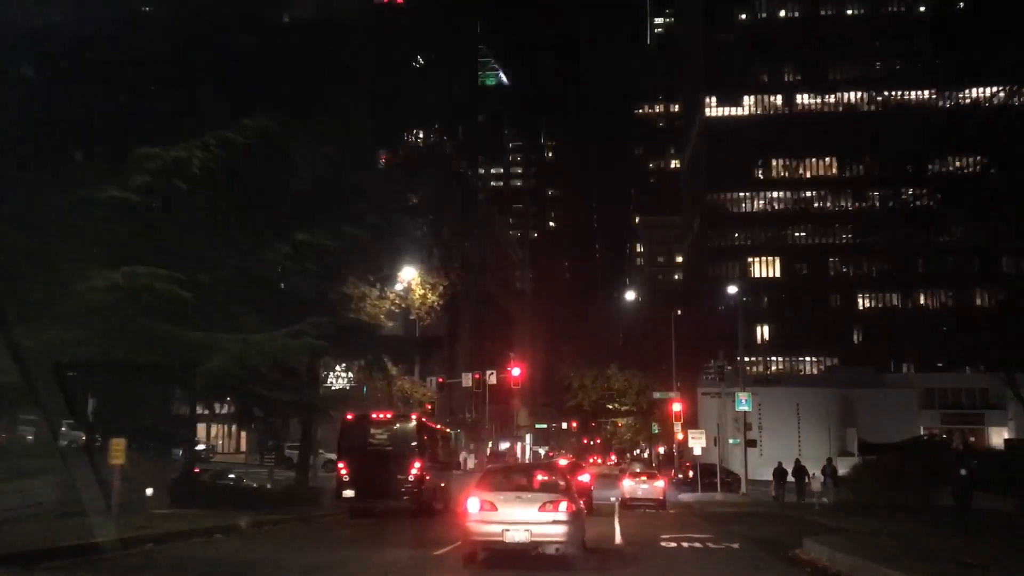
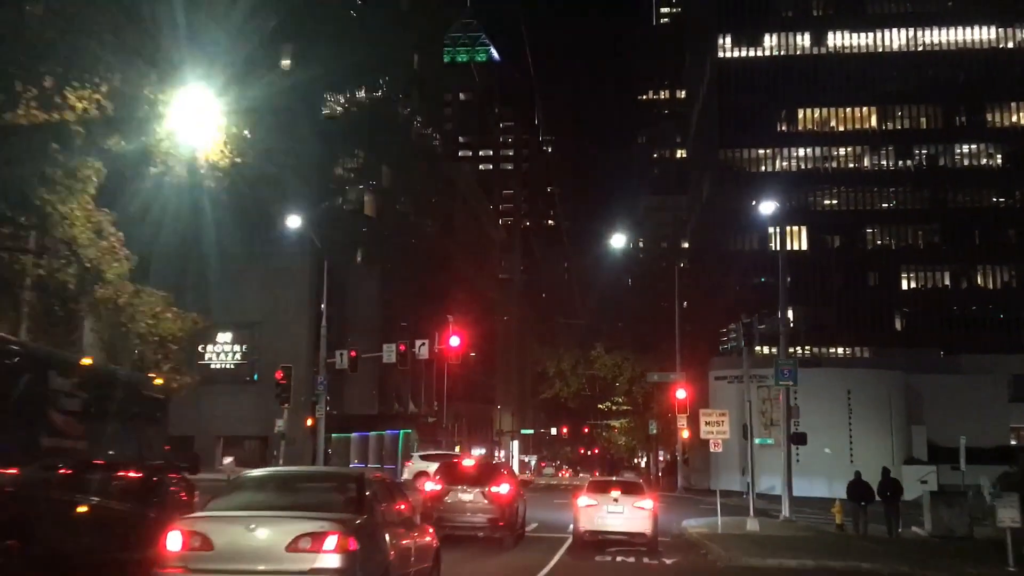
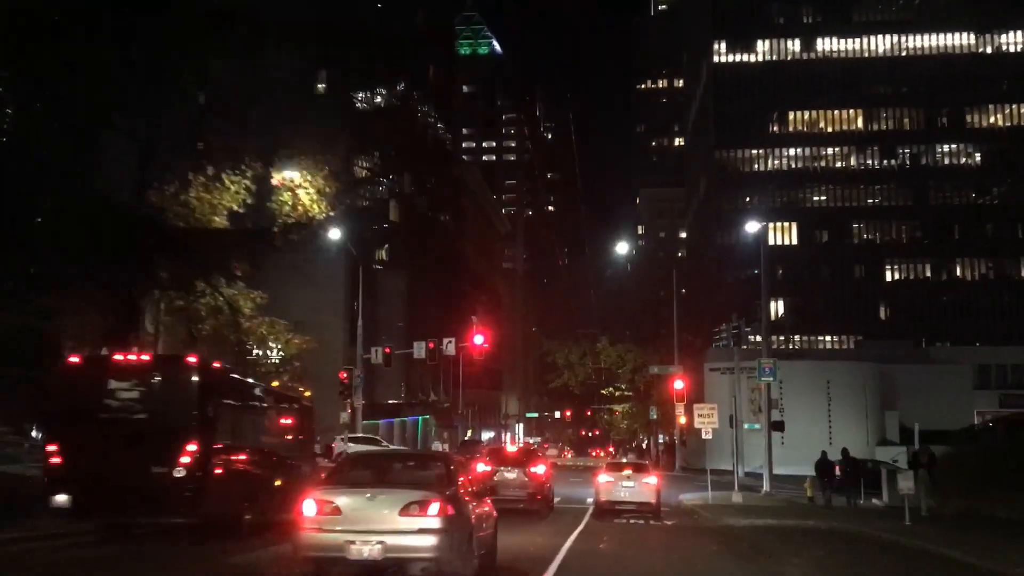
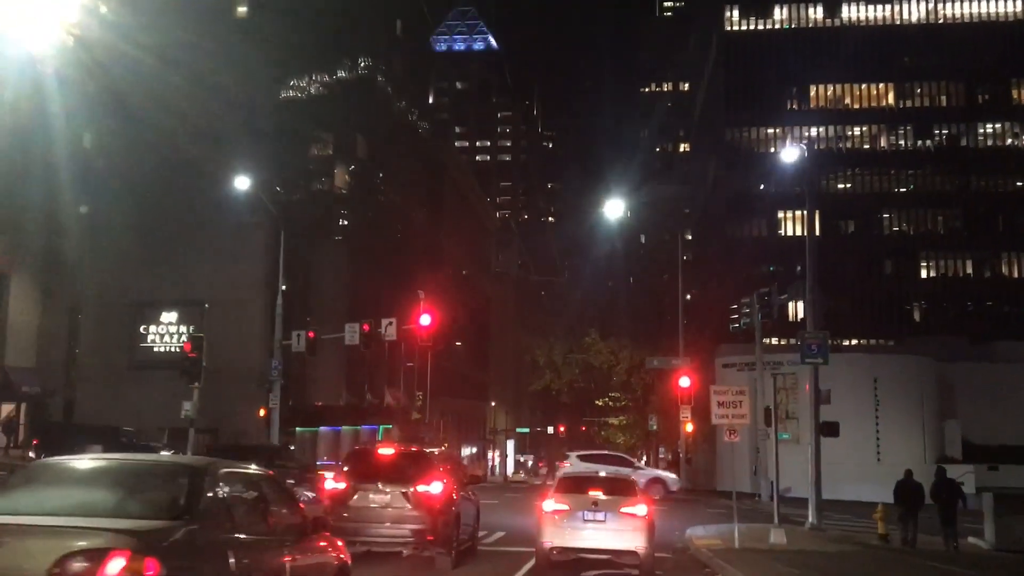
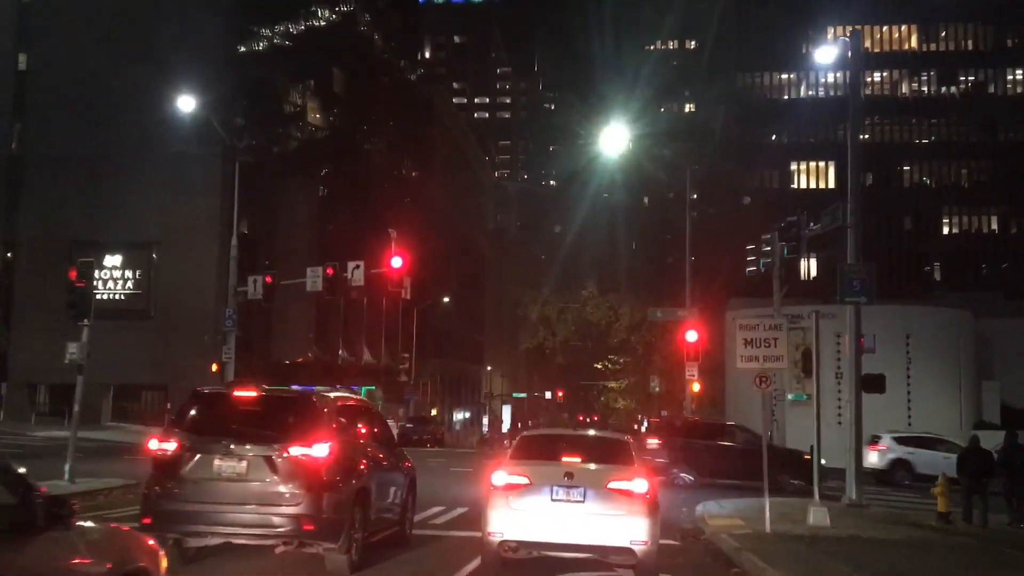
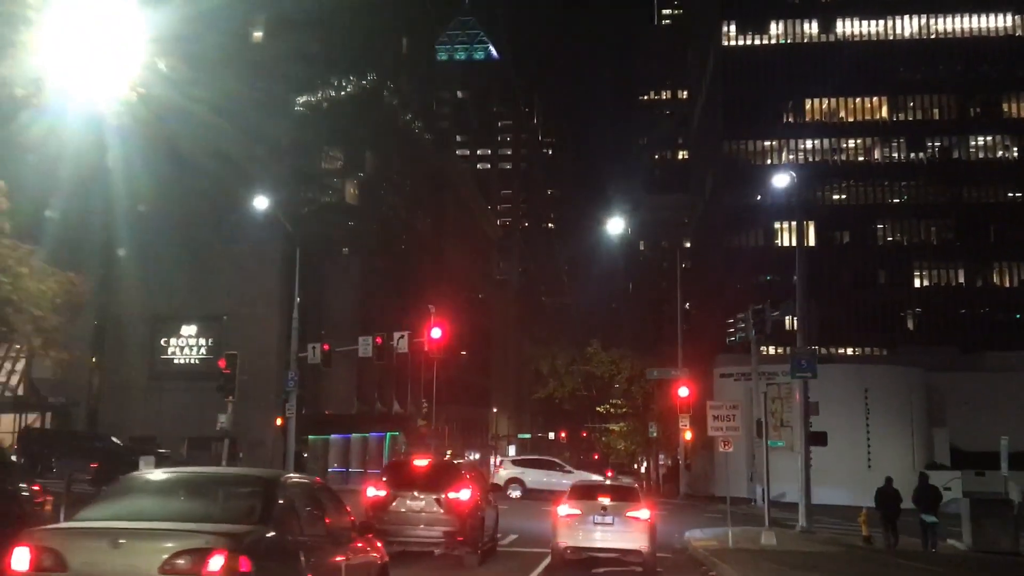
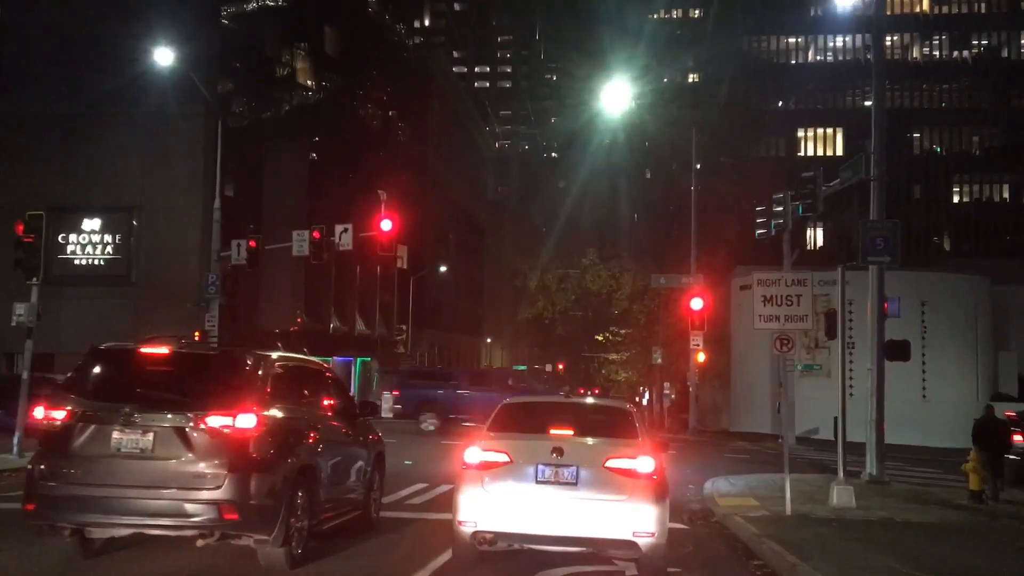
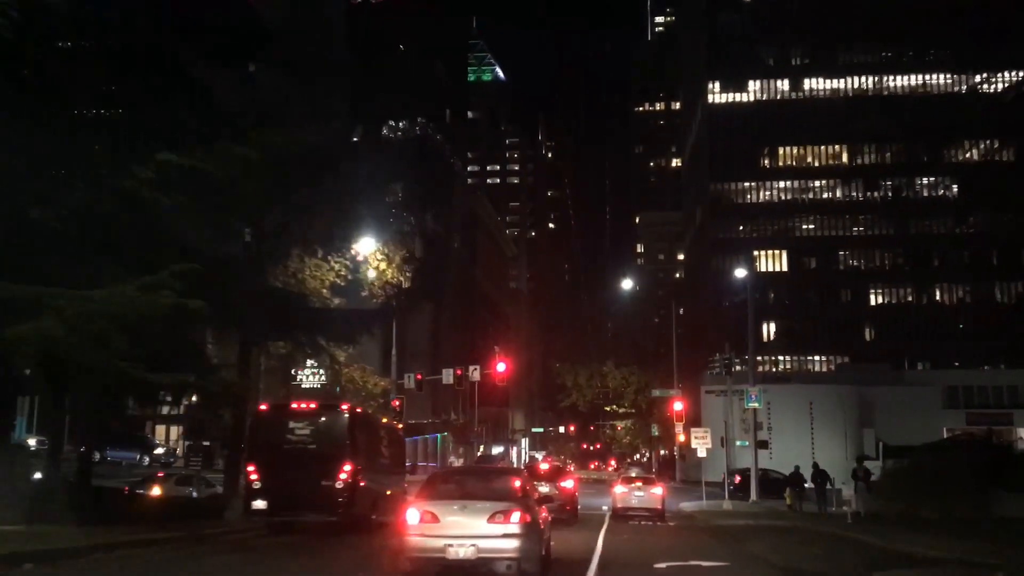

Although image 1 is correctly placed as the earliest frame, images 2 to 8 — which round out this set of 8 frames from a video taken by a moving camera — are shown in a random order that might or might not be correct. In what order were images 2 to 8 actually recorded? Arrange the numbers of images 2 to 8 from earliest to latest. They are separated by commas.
8, 3, 2, 6, 4, 5, 7
